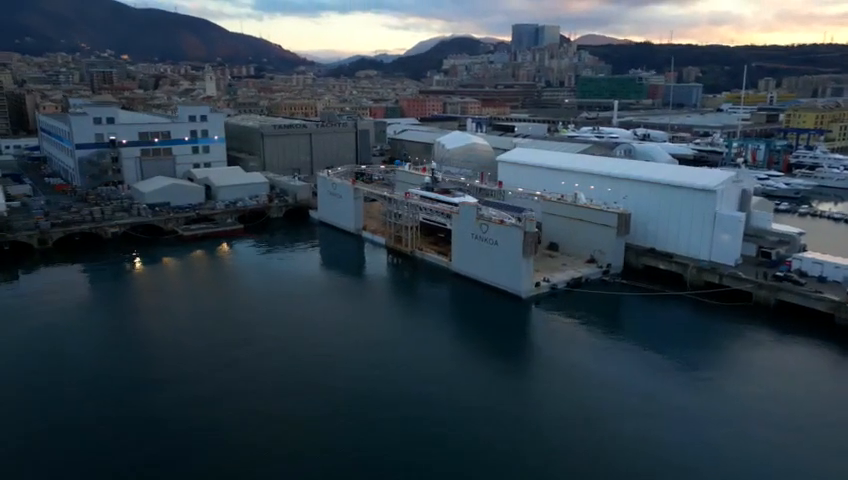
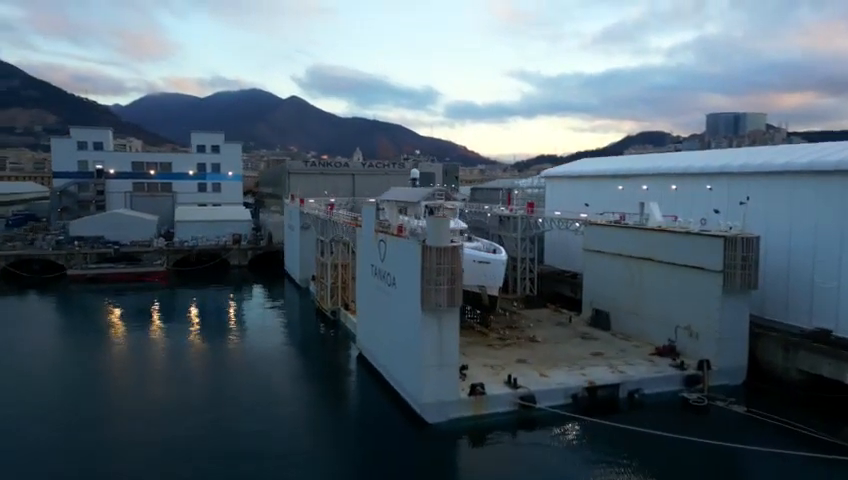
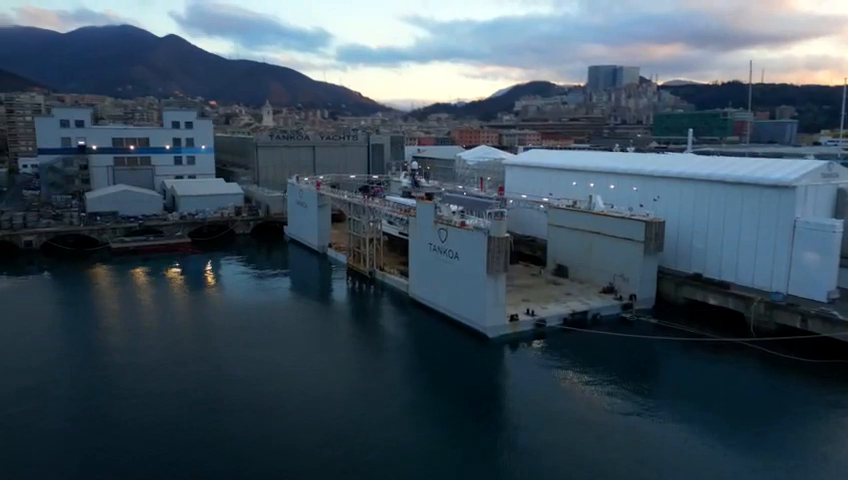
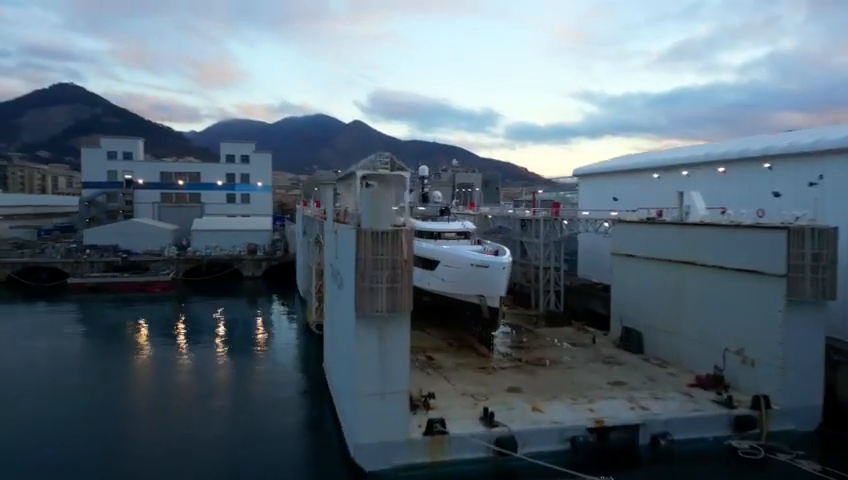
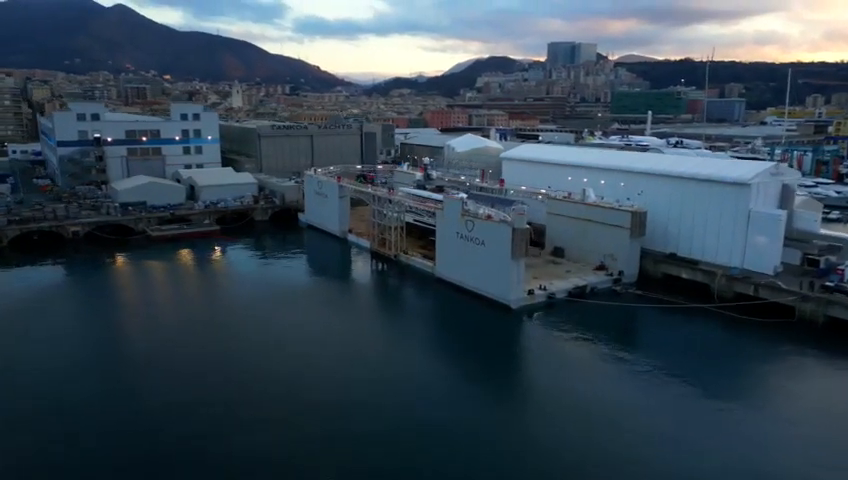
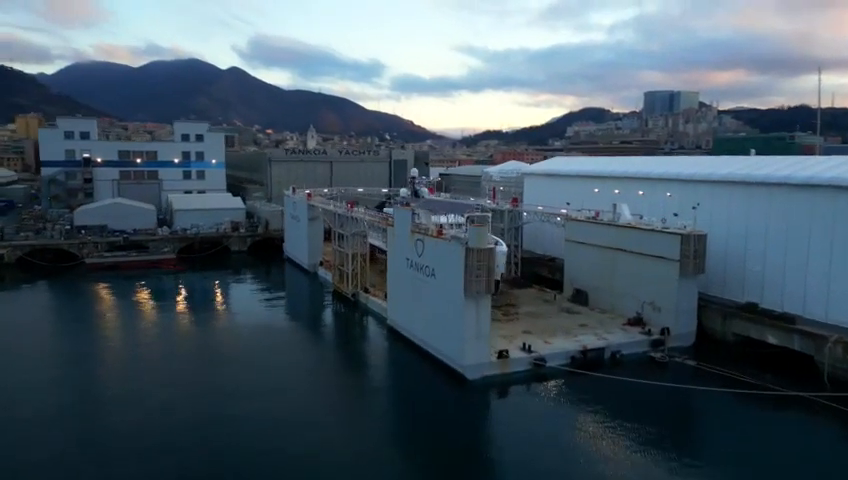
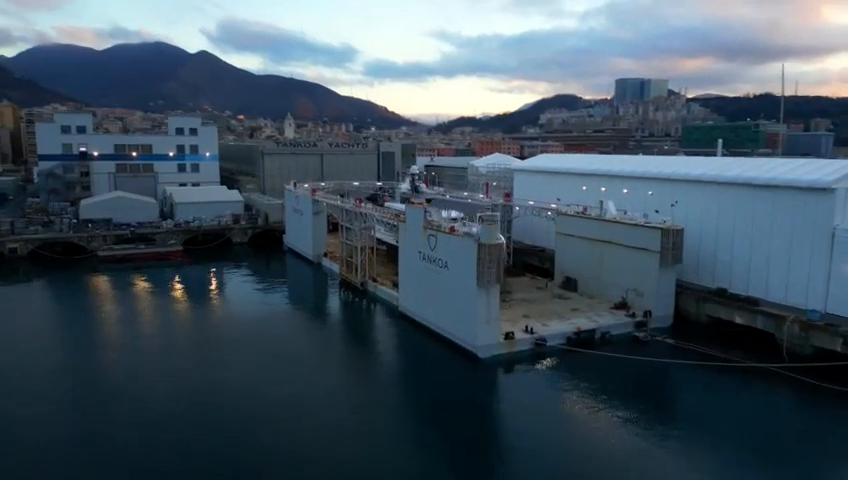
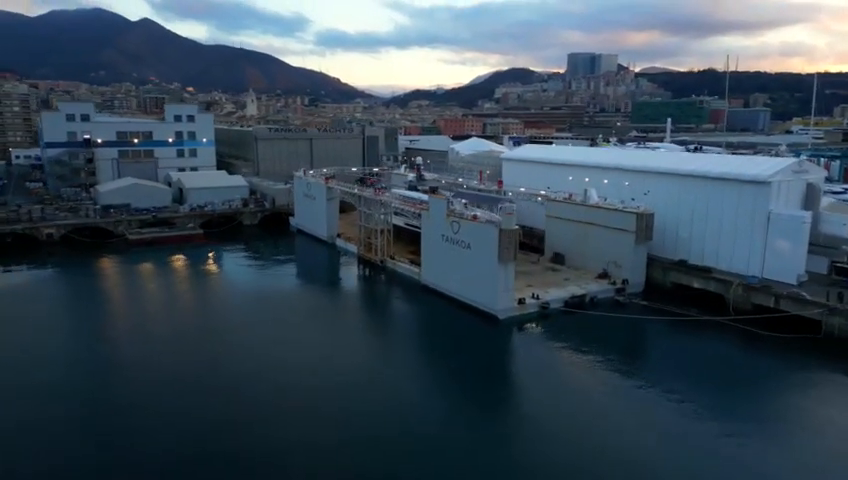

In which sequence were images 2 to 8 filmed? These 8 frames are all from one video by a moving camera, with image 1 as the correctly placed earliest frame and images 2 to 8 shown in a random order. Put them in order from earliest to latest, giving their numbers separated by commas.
5, 8, 3, 7, 6, 2, 4
